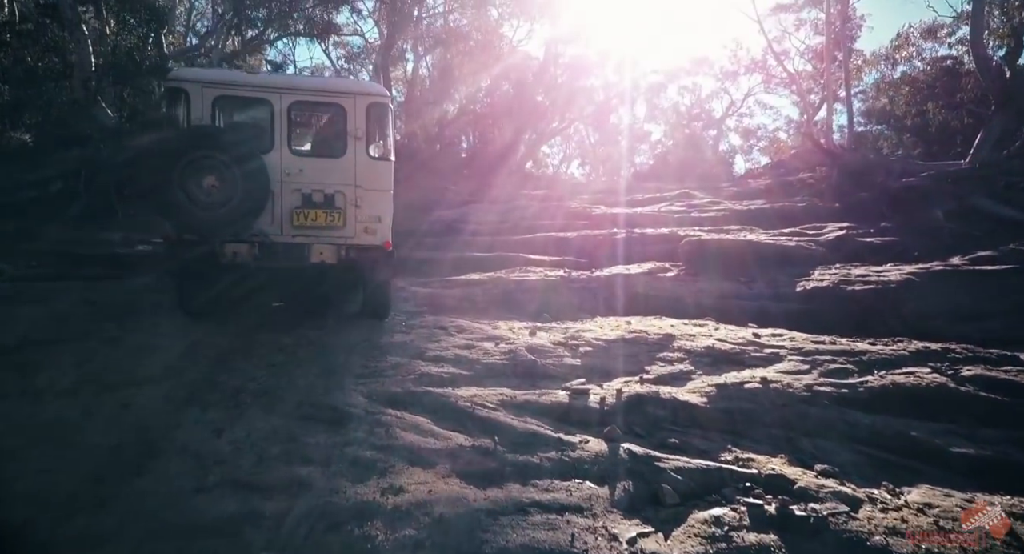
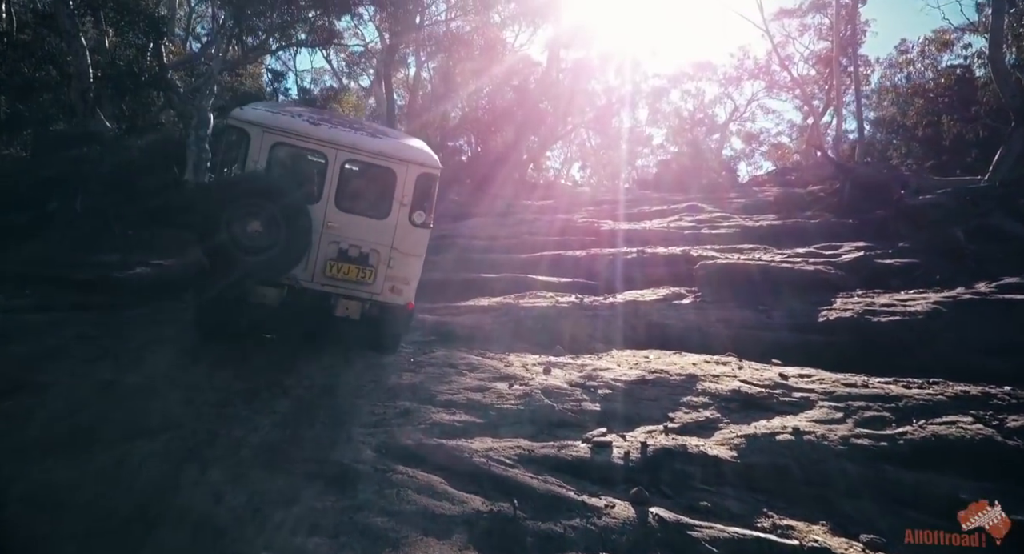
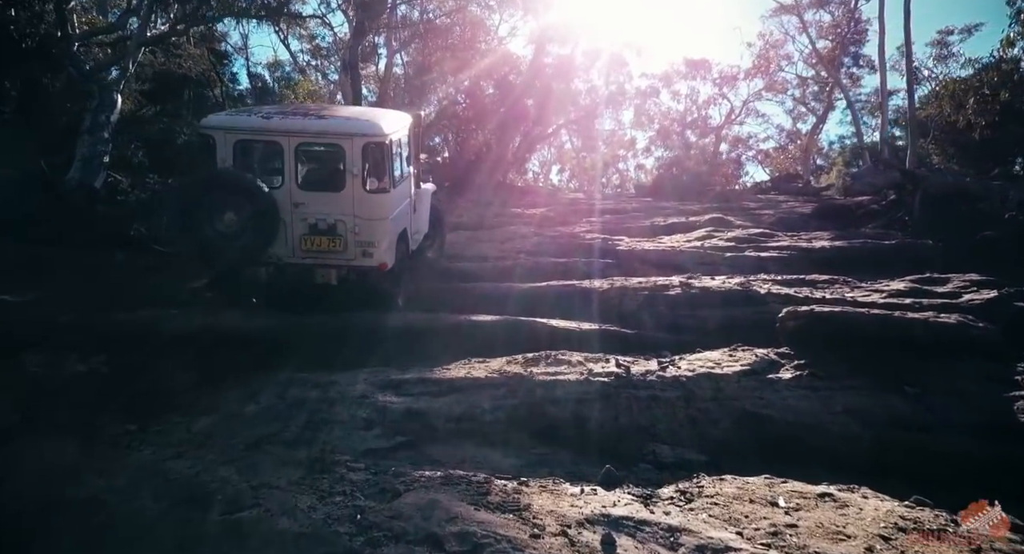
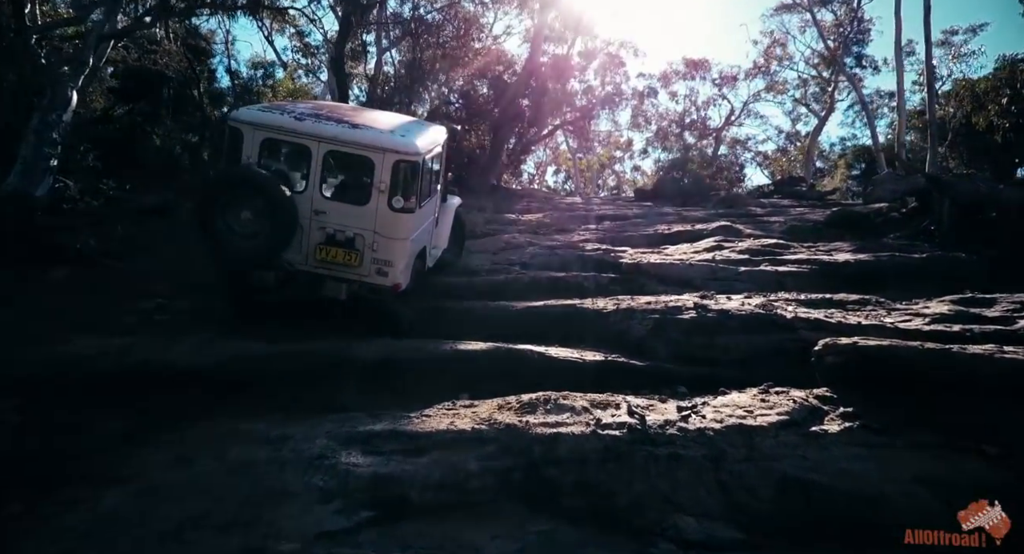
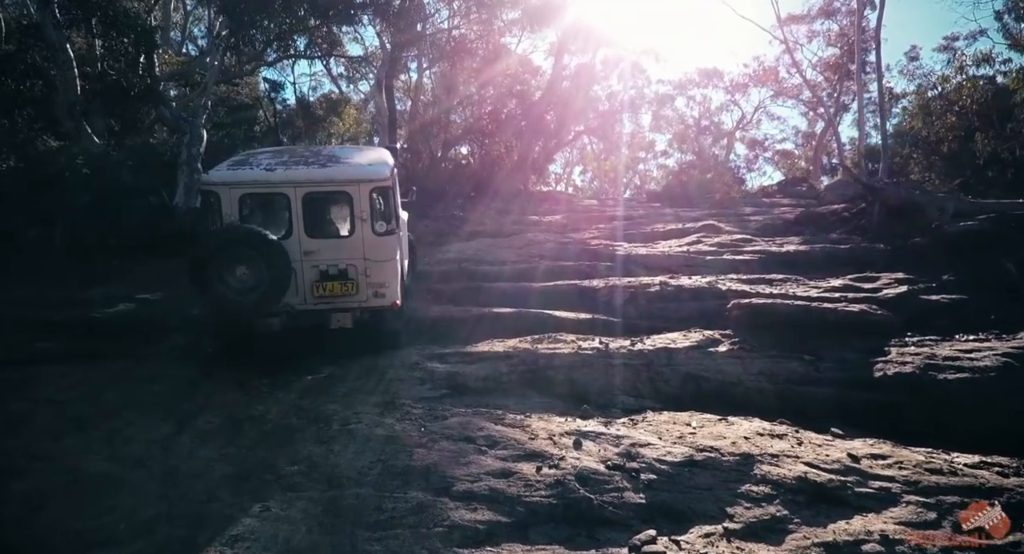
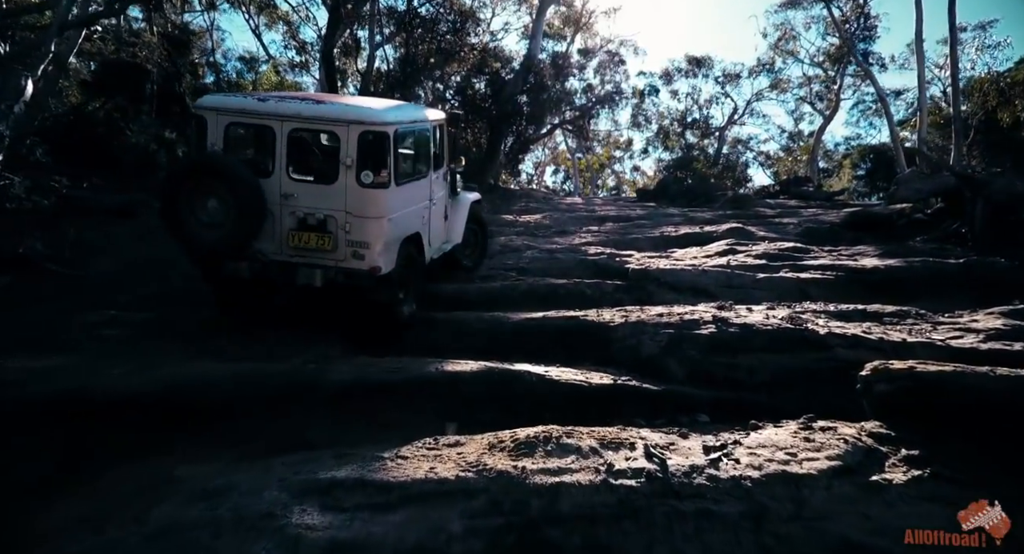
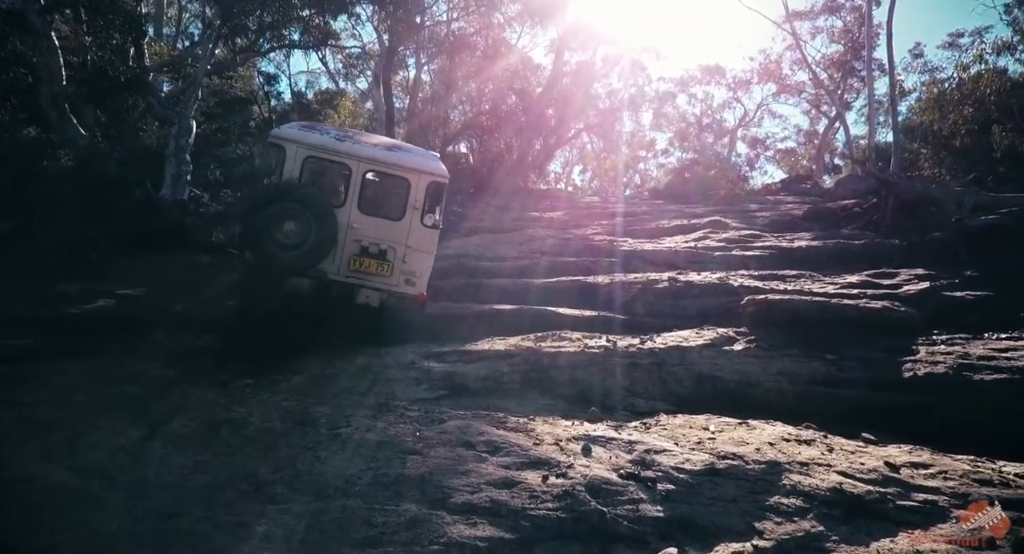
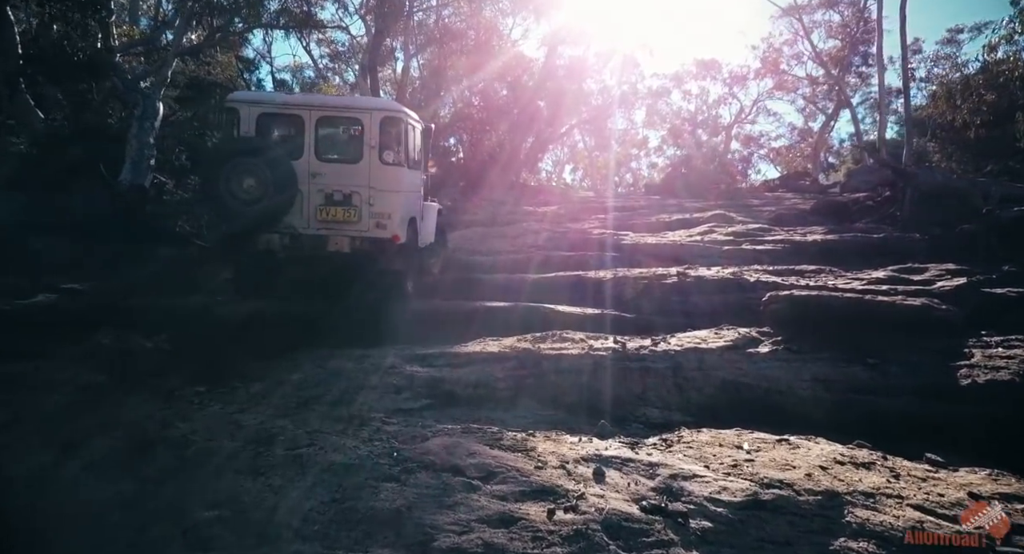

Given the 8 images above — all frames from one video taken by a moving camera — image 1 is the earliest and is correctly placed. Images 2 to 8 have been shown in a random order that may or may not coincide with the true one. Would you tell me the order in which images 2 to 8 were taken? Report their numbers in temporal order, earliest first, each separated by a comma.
2, 5, 7, 8, 3, 4, 6
